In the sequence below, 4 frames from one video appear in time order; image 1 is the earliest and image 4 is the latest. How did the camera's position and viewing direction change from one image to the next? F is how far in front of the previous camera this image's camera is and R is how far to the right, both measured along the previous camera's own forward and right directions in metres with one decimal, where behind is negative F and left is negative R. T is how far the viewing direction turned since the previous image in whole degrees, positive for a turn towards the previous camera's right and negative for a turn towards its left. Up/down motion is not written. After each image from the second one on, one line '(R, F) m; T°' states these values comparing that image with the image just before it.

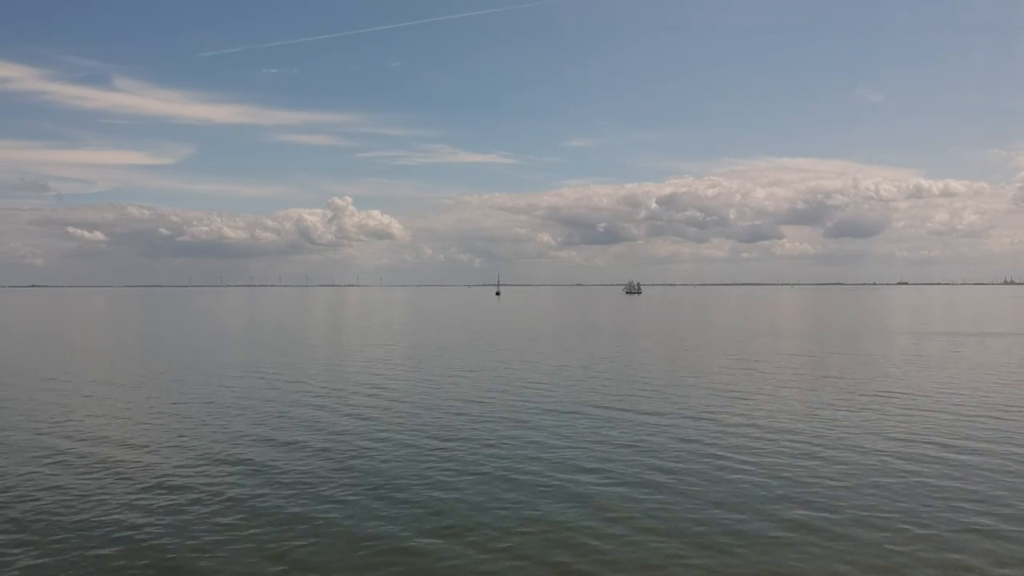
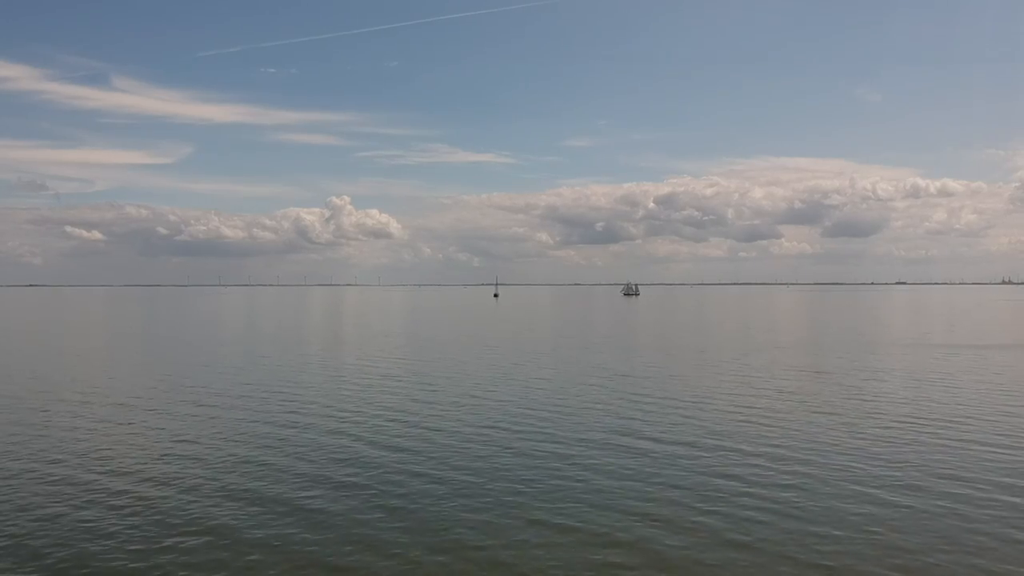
(-3.1, -2.1) m; 0°
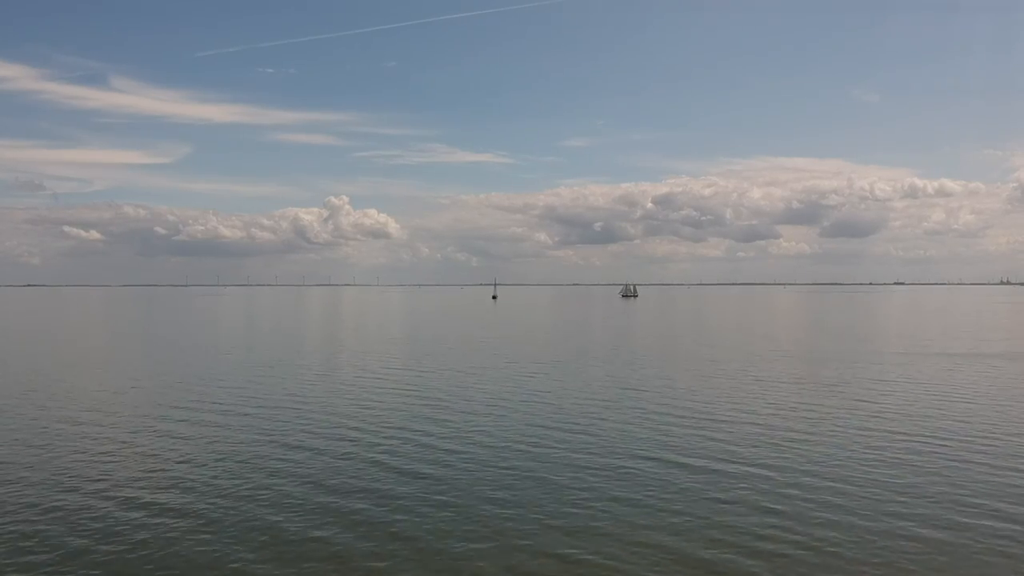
(-2.6, -3.2) m; 0°
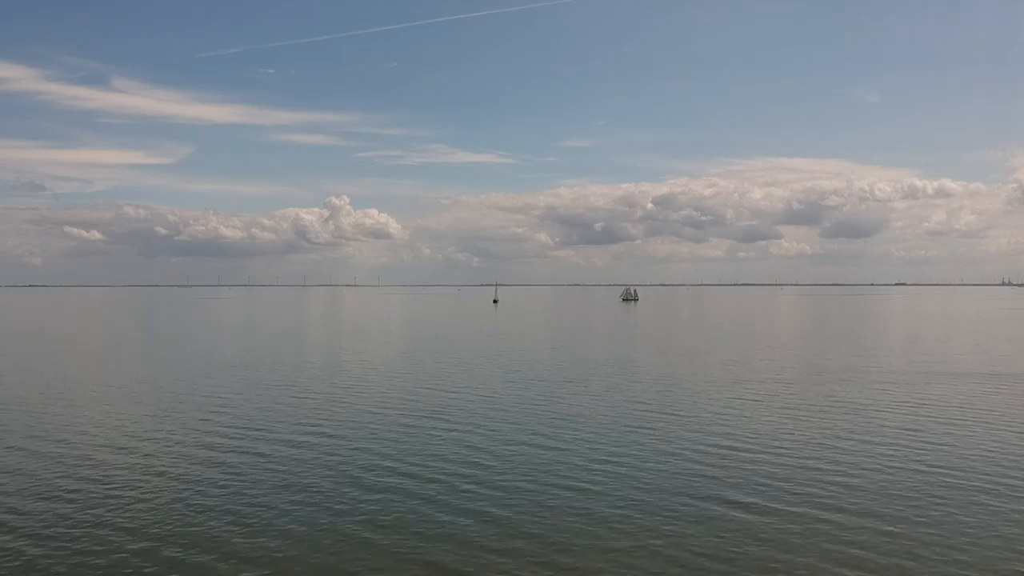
(-1.4, -0.6) m; 0°
